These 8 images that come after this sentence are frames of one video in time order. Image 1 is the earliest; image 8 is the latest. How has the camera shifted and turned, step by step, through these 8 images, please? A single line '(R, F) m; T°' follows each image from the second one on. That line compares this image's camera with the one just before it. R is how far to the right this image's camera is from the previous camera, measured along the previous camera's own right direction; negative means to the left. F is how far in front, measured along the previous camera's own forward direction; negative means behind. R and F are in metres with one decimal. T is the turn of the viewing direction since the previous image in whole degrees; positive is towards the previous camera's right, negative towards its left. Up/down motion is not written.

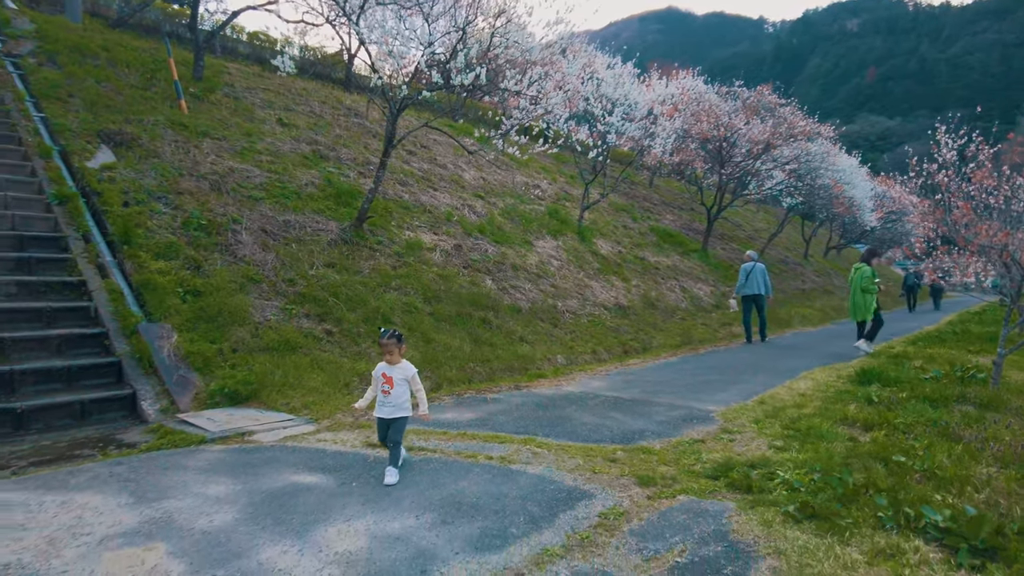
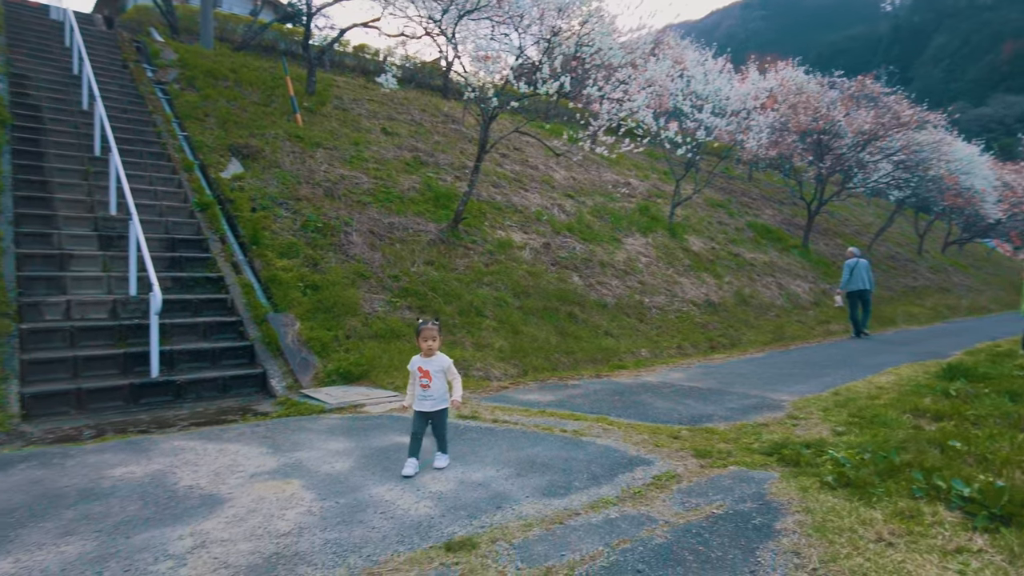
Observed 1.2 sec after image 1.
(+0.2, -0.5) m; -8°
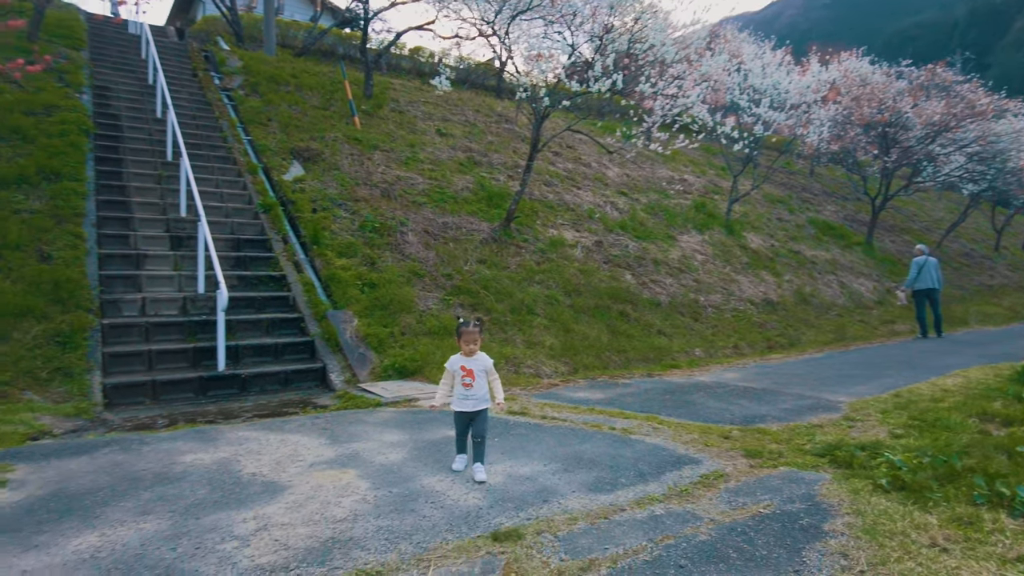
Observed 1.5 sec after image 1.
(0.0, -0.1) m; -5°
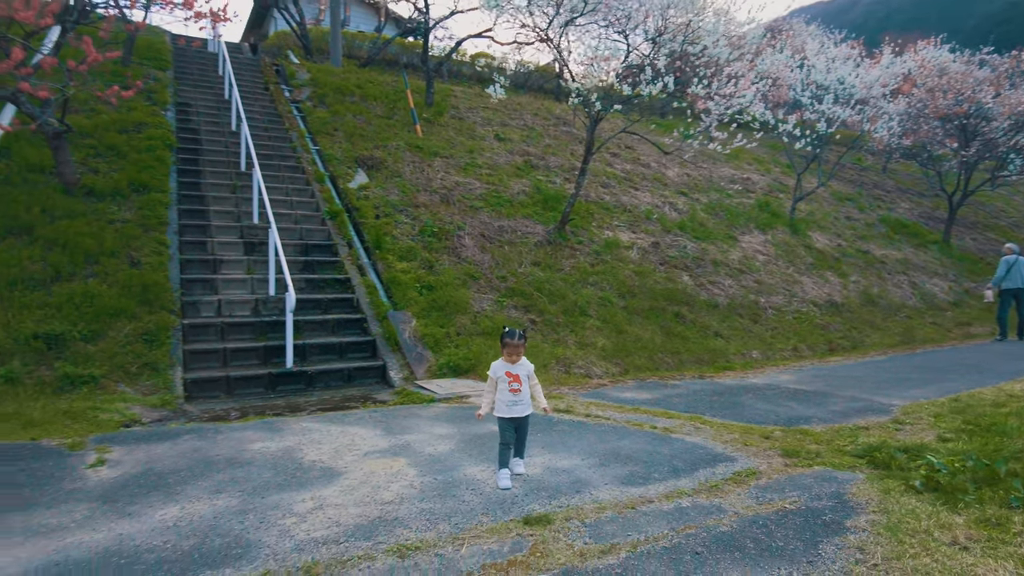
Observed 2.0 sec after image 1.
(+0.1, -0.2) m; -6°
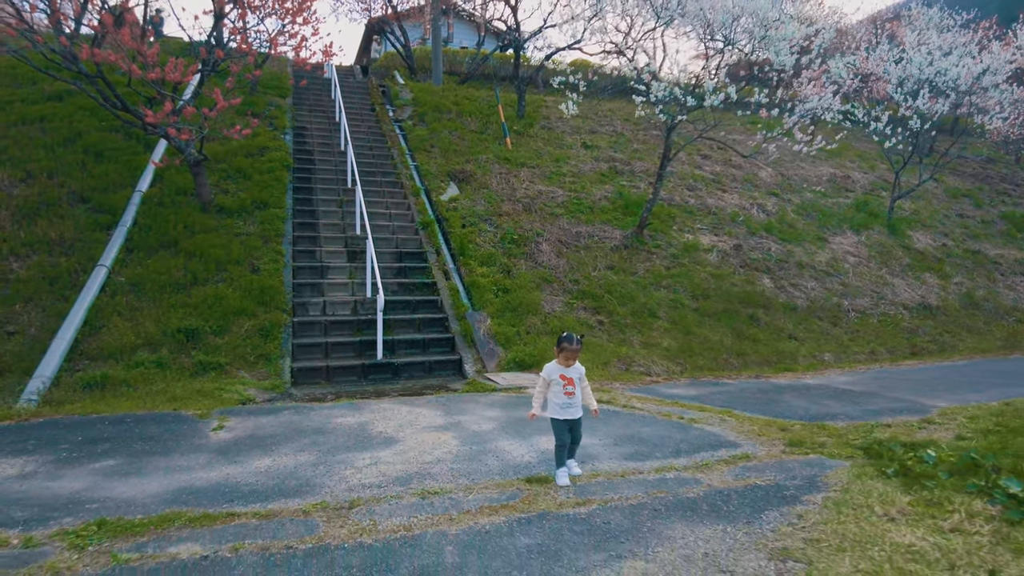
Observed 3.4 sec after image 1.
(+0.5, -0.6) m; -10°
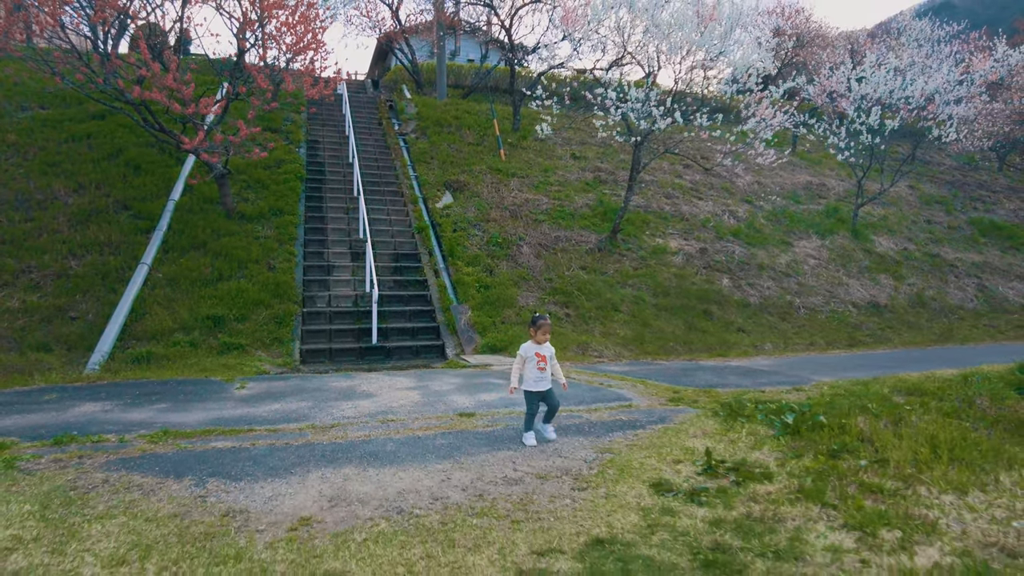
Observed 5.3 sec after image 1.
(+0.5, -1.3) m; -1°
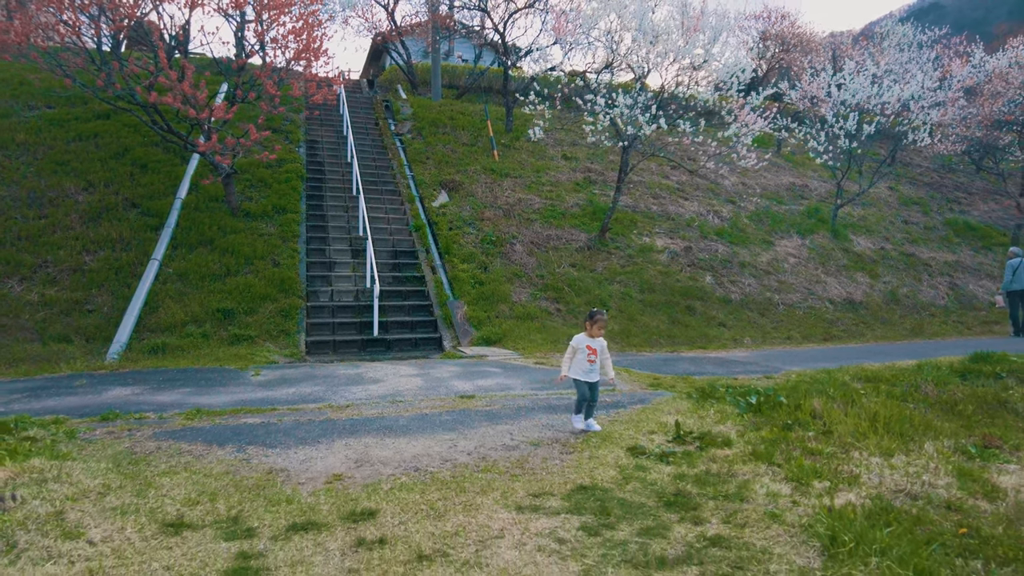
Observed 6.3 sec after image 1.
(0.0, -0.5) m; +1°
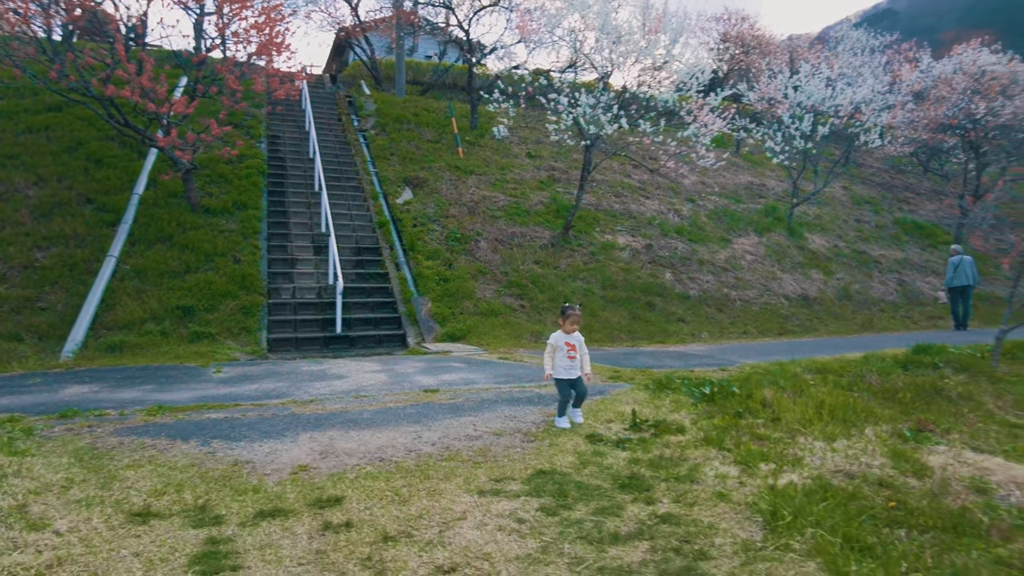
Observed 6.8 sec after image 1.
(0.0, -0.1) m; +3°
